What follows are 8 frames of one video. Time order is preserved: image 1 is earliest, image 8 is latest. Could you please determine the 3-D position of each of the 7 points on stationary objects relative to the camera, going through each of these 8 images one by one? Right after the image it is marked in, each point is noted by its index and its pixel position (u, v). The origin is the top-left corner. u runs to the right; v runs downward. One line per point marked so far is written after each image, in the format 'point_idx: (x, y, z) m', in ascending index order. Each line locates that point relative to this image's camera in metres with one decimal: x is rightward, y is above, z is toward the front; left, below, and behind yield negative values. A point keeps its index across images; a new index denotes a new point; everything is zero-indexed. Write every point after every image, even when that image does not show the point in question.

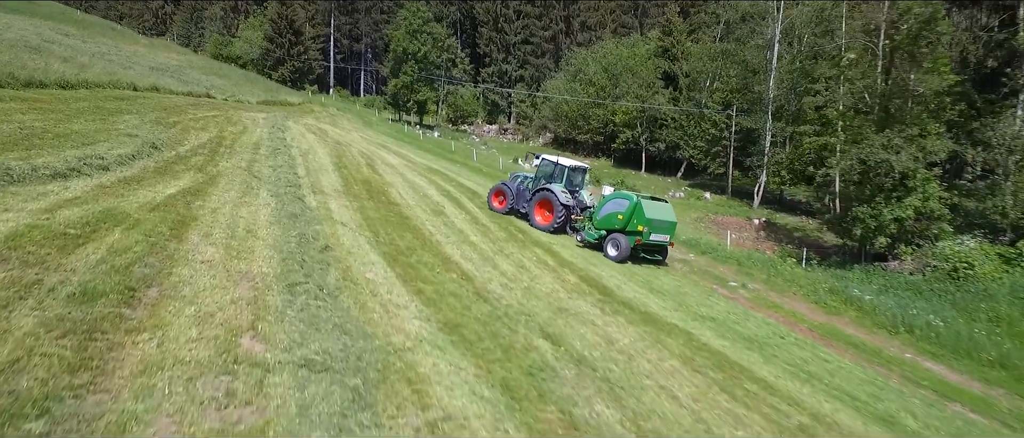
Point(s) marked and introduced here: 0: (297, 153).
0: (-6.5, +2.0, +18.8) m
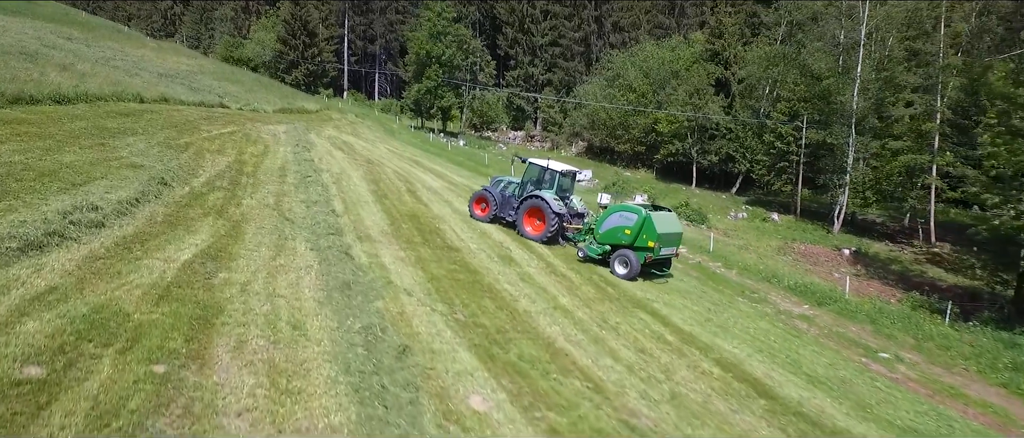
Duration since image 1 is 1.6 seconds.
0: (-4.8, +1.0, +16.0) m
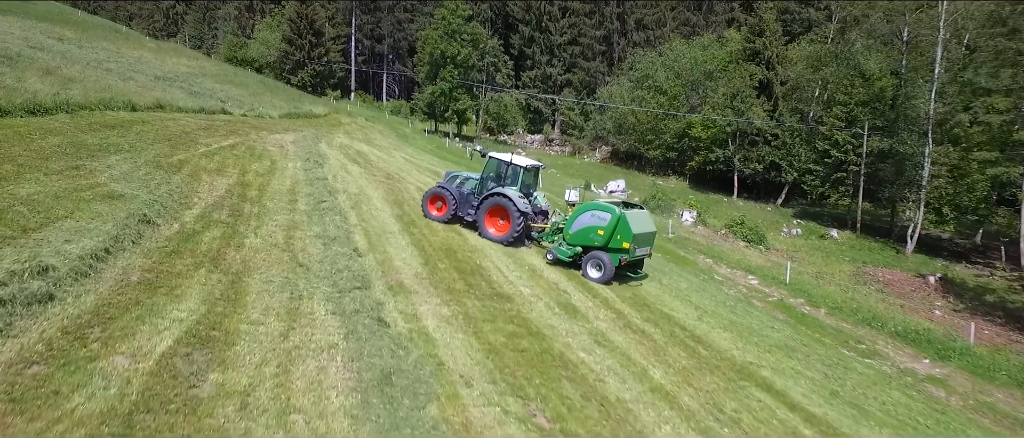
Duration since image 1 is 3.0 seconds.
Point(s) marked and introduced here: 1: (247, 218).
0: (-3.7, +0.3, +13.6) m
1: (-4.8, 0.0, +11.2) m
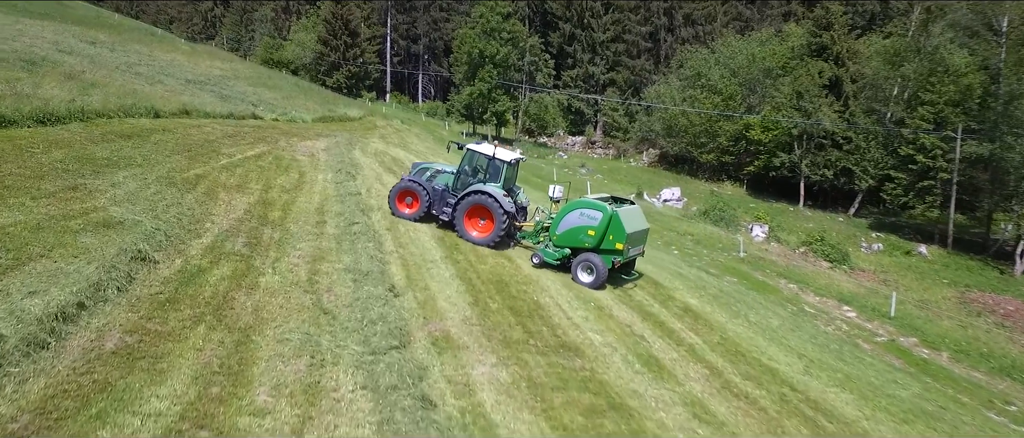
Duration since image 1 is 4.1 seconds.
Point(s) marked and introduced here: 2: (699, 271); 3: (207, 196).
0: (-2.5, -0.1, +11.9) m
1: (-3.8, -0.4, +9.5) m
2: (+4.5, -1.2, +14.9) m
3: (-5.6, +0.4, +11.4) m
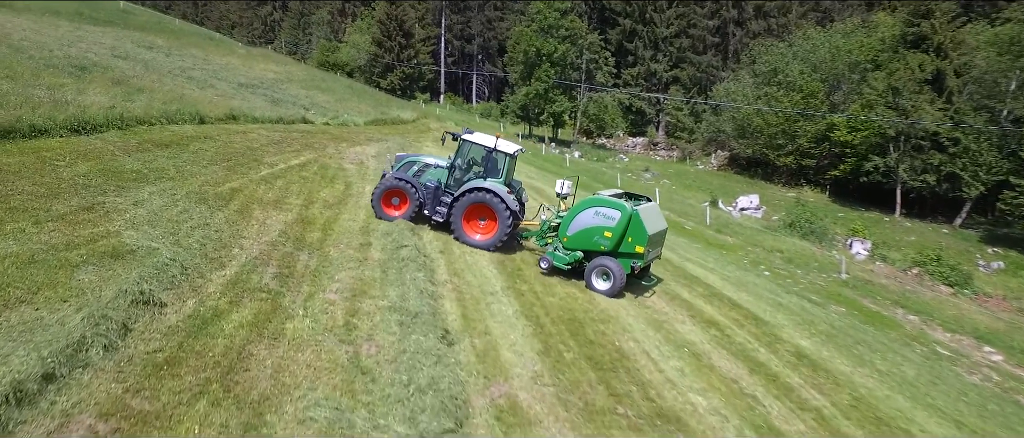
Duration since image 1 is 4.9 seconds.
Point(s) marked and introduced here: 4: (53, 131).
0: (-1.4, -0.5, +10.4) m
1: (-2.8, -0.8, +8.1) m
2: (+5.9, -1.6, +12.8) m
3: (-4.4, +0.1, +10.1) m
4: (-9.0, +1.7, +12.3) m
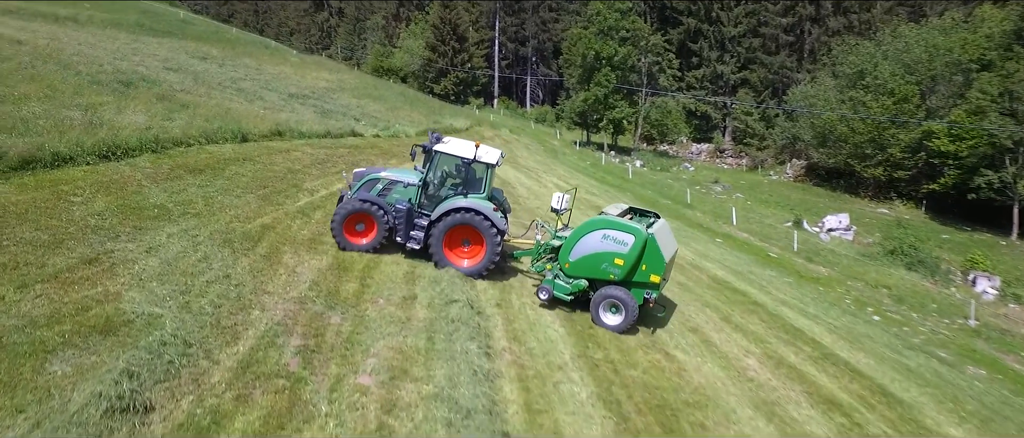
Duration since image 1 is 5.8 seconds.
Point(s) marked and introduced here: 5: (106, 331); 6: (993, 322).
0: (-0.4, -1.2, +8.8) m
1: (-2.0, -1.5, +6.6) m
2: (+7.0, -2.3, +10.6) m
3: (-3.4, -0.6, +8.8) m
4: (-7.9, +1.1, +11.3) m
5: (-3.9, -1.1, +6.0) m
6: (+9.8, -2.1, +12.8) m
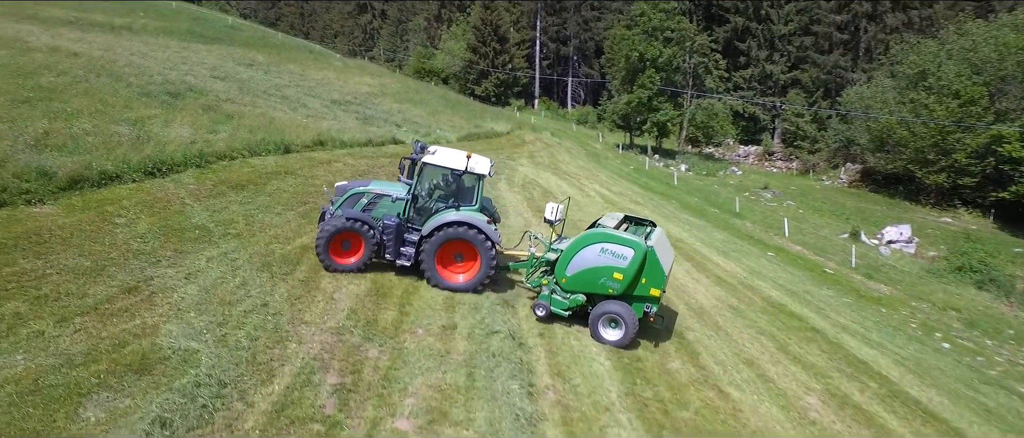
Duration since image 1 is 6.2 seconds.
0: (+0.2, -1.5, +8.4) m
1: (-1.5, -1.8, +6.4) m
2: (+7.7, -2.7, +9.7) m
3: (-2.9, -0.9, +8.6) m
4: (-7.1, +0.8, +11.4) m
5: (-3.5, -1.4, +5.9) m
6: (+10.7, -2.5, +11.8) m
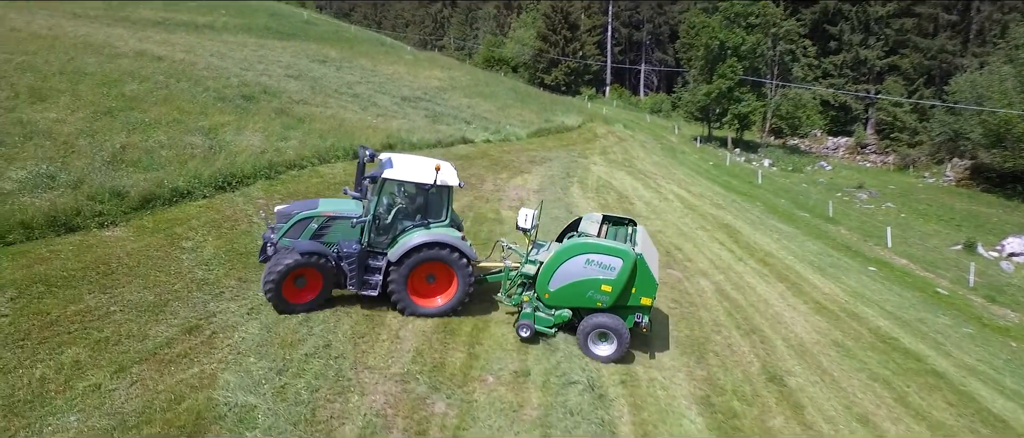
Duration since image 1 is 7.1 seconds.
0: (+1.2, -2.0, +7.6) m
1: (-0.8, -2.3, +5.8) m
2: (+8.8, -3.2, +8.1) m
3: (-1.8, -1.3, +8.1) m
4: (-5.7, +0.5, +11.3) m
5: (-2.8, -1.9, +5.5) m
6: (+11.9, -2.9, +9.9) m
